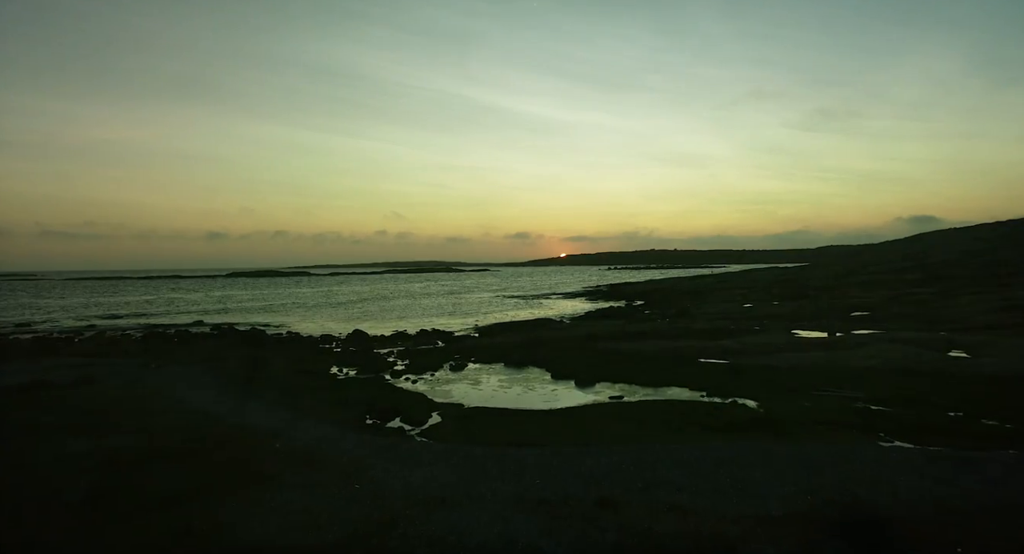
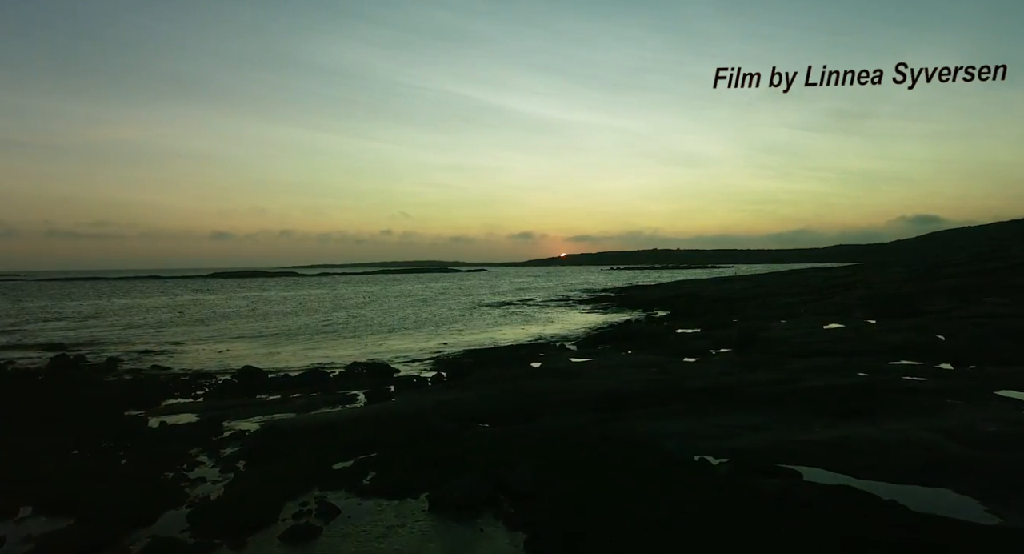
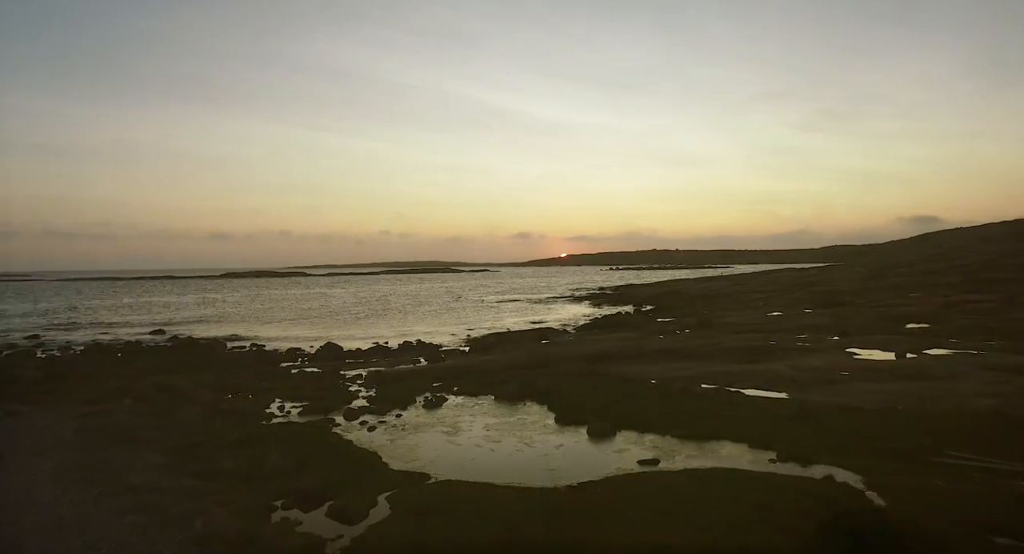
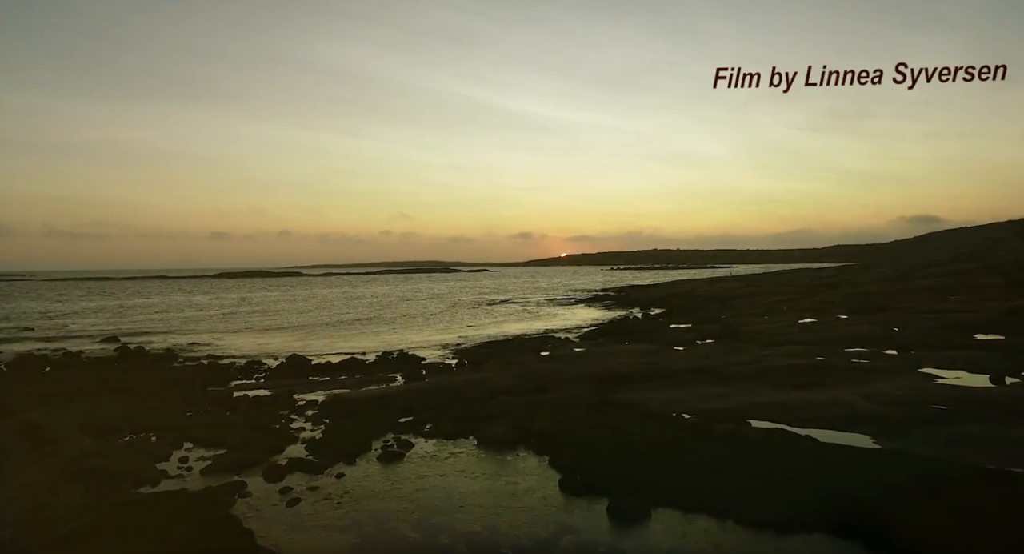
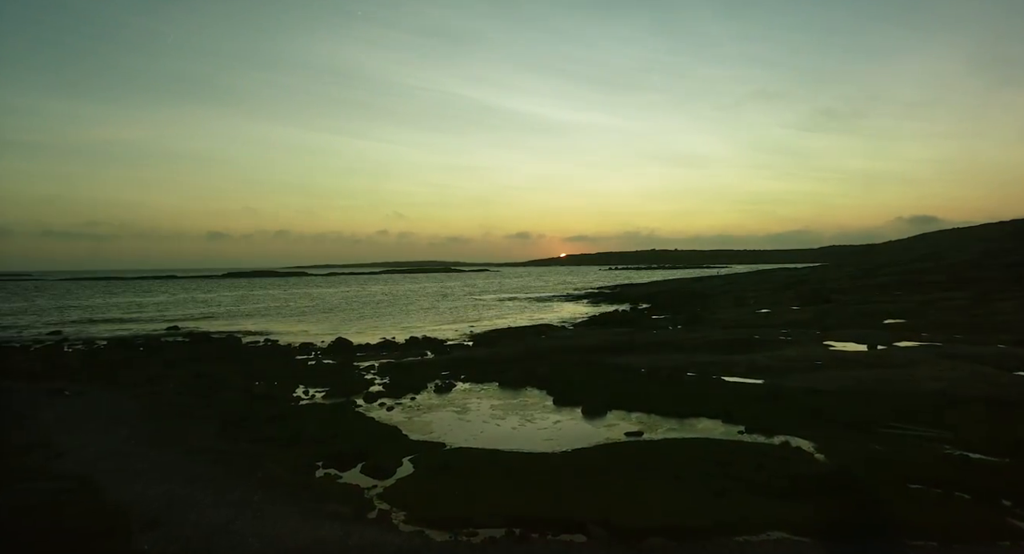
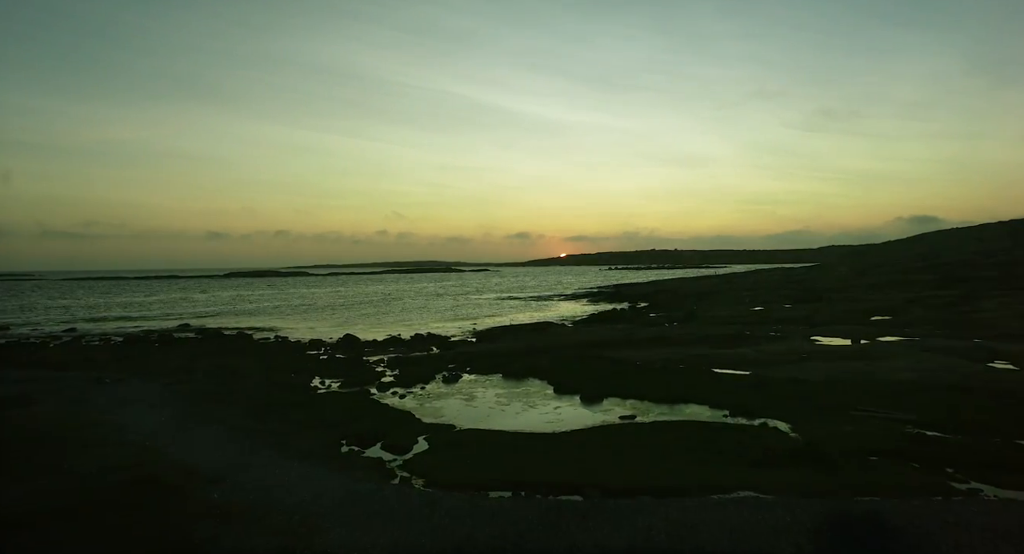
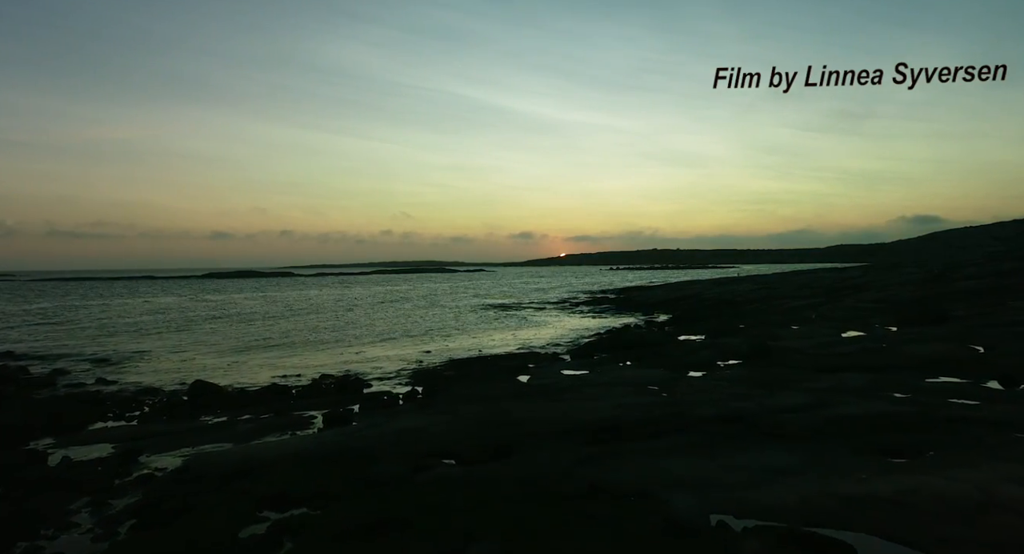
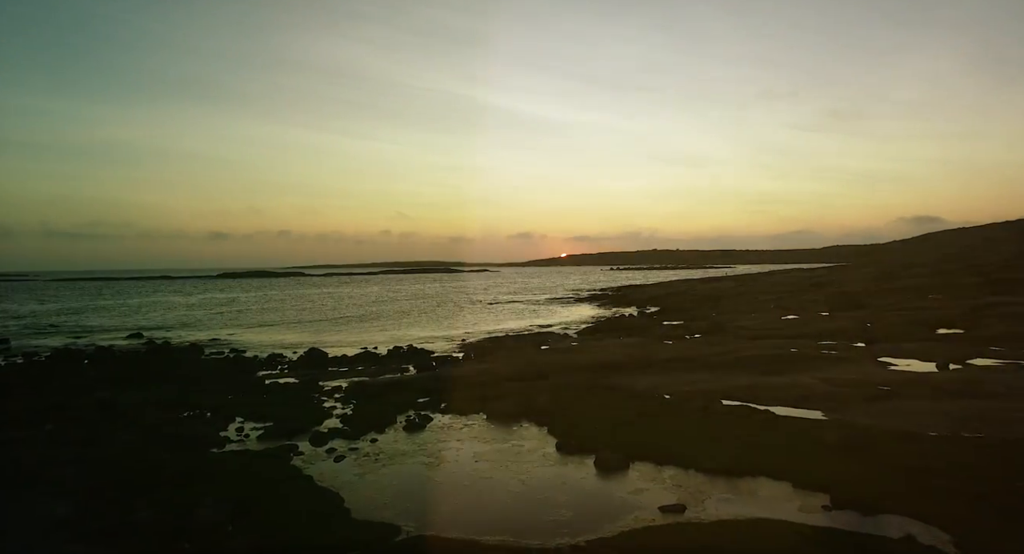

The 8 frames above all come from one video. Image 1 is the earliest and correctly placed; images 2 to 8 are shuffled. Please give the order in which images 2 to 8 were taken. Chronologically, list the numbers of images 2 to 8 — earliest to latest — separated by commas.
6, 5, 3, 8, 4, 2, 7
